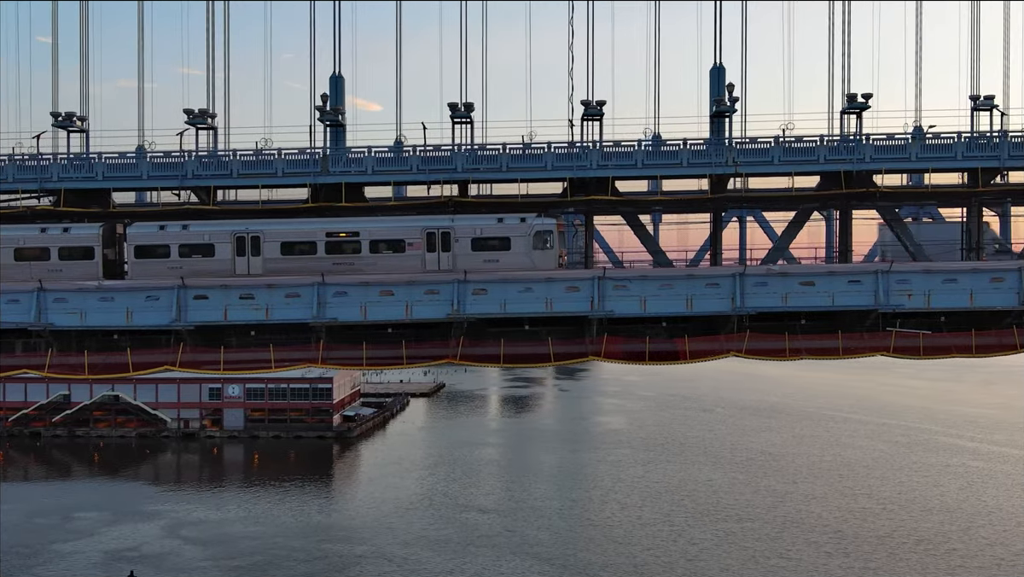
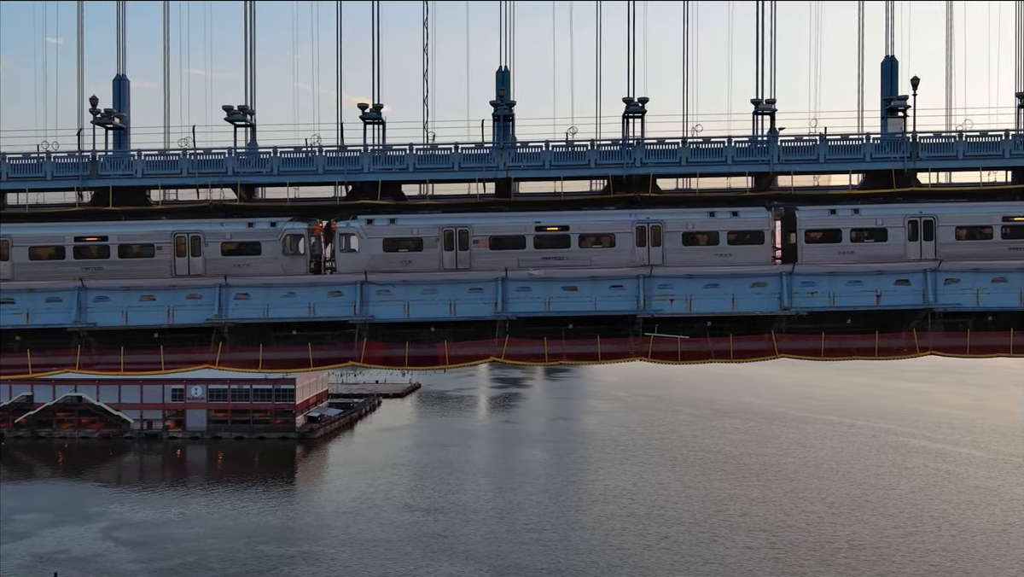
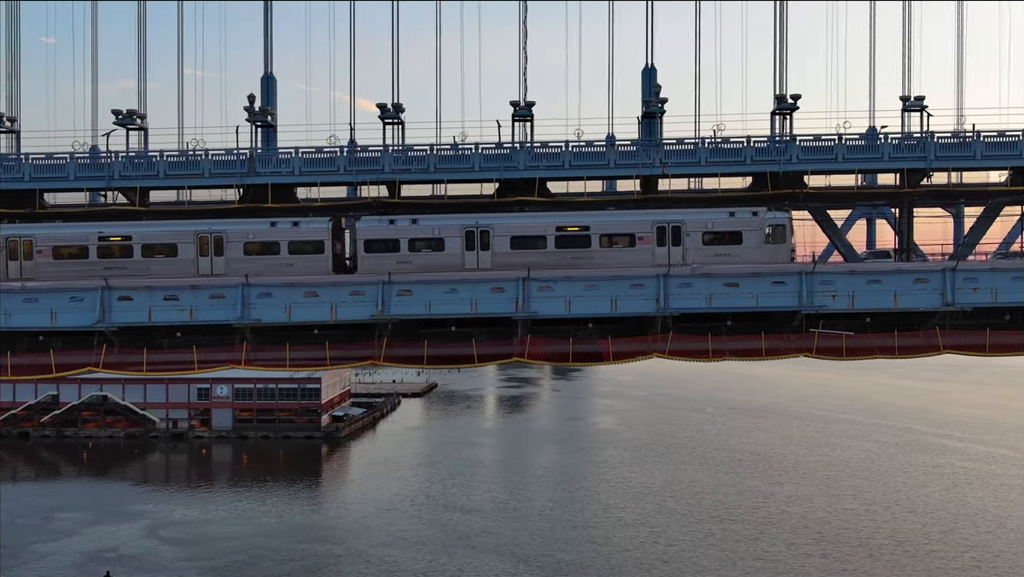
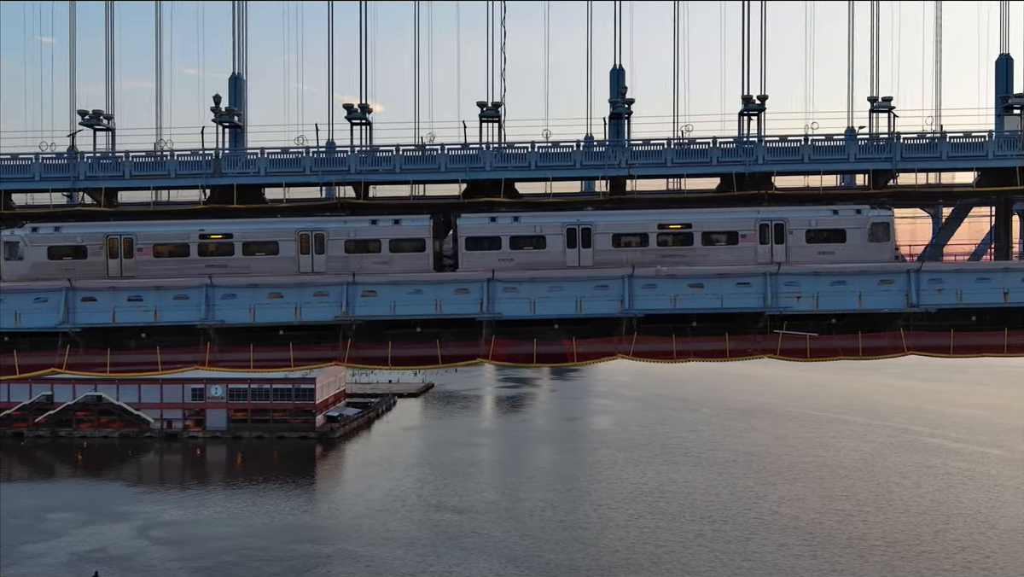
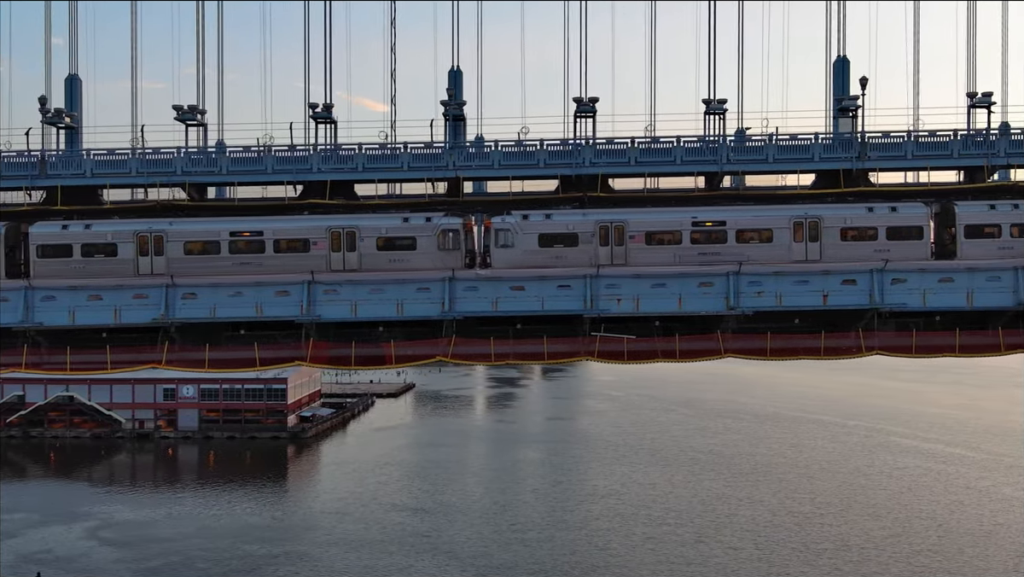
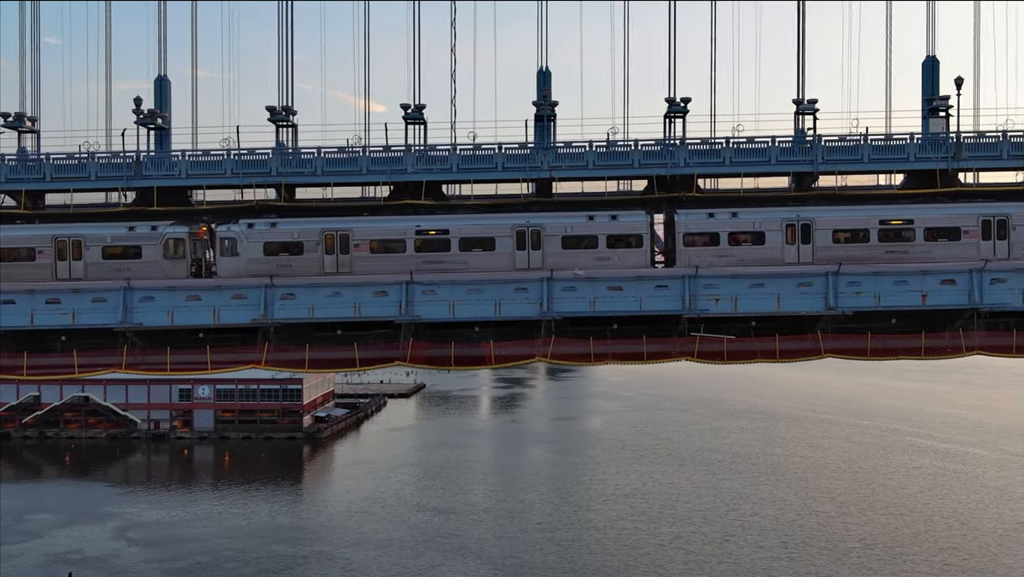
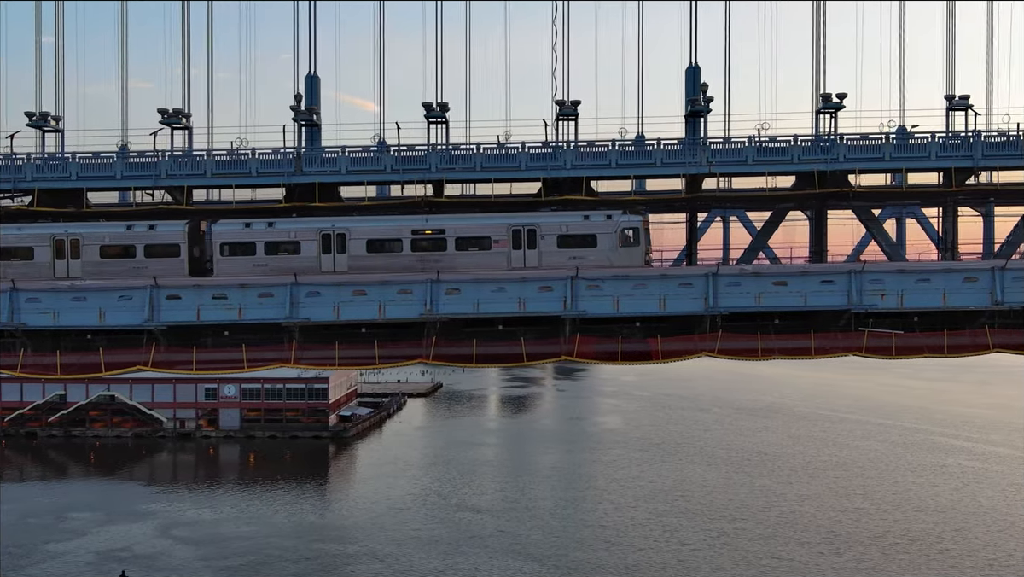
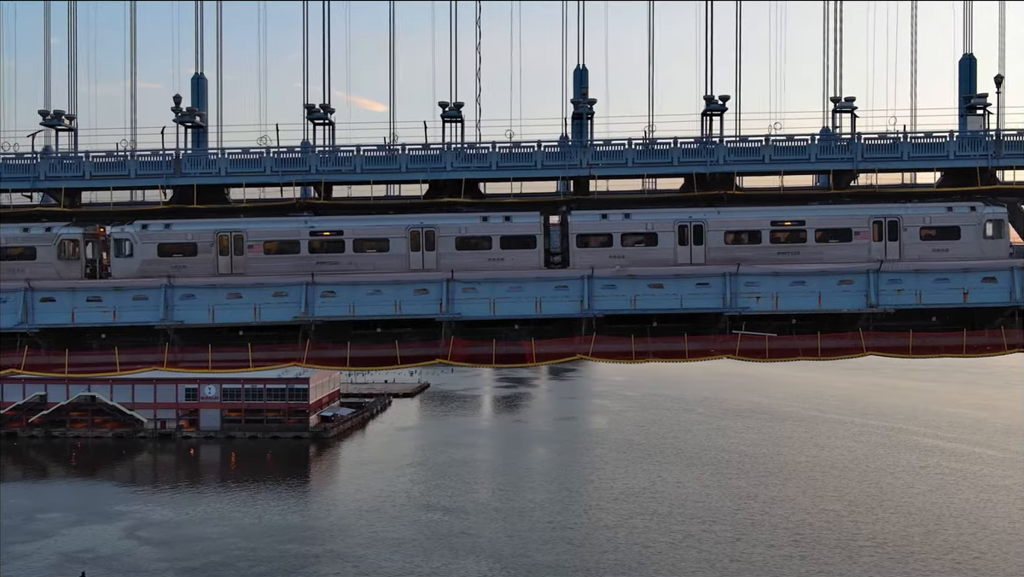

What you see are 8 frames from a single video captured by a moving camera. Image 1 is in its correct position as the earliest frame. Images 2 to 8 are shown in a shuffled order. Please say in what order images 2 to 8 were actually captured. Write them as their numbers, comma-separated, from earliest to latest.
7, 3, 4, 8, 6, 2, 5
